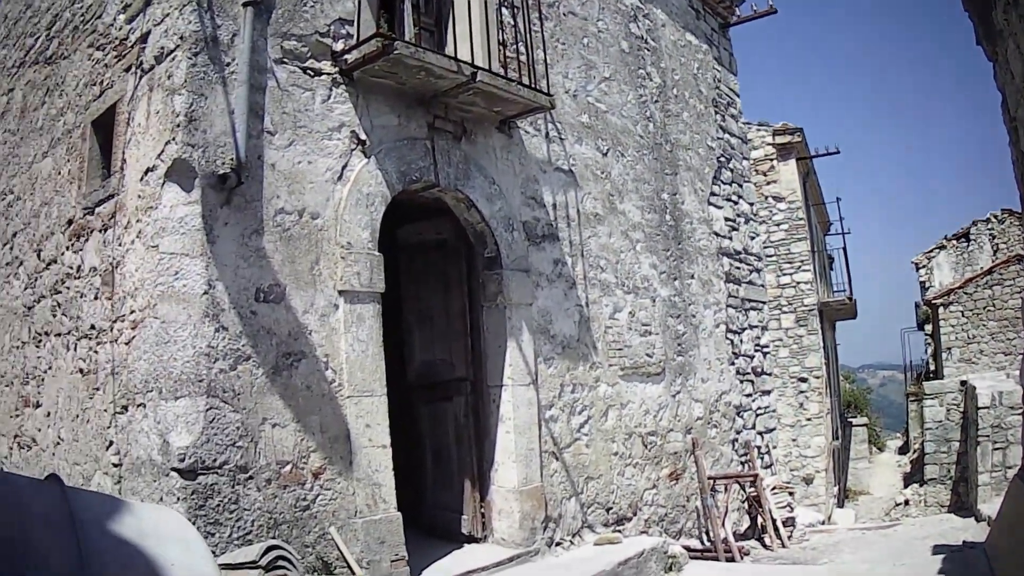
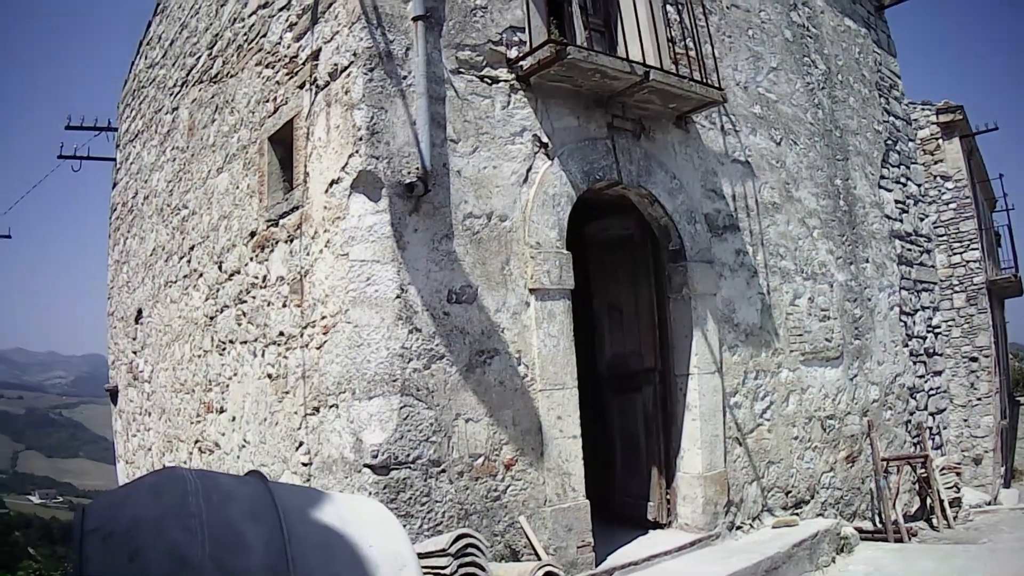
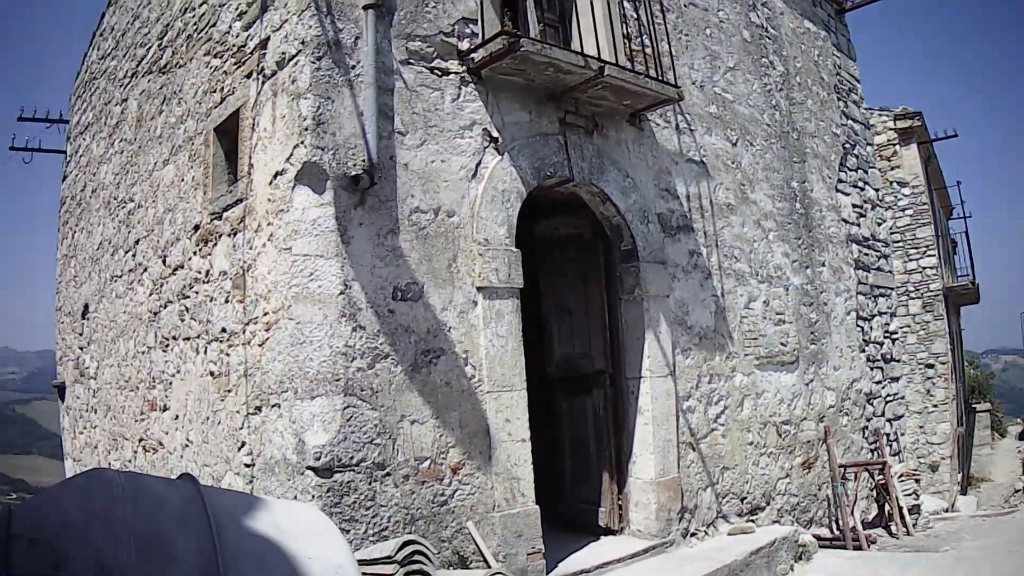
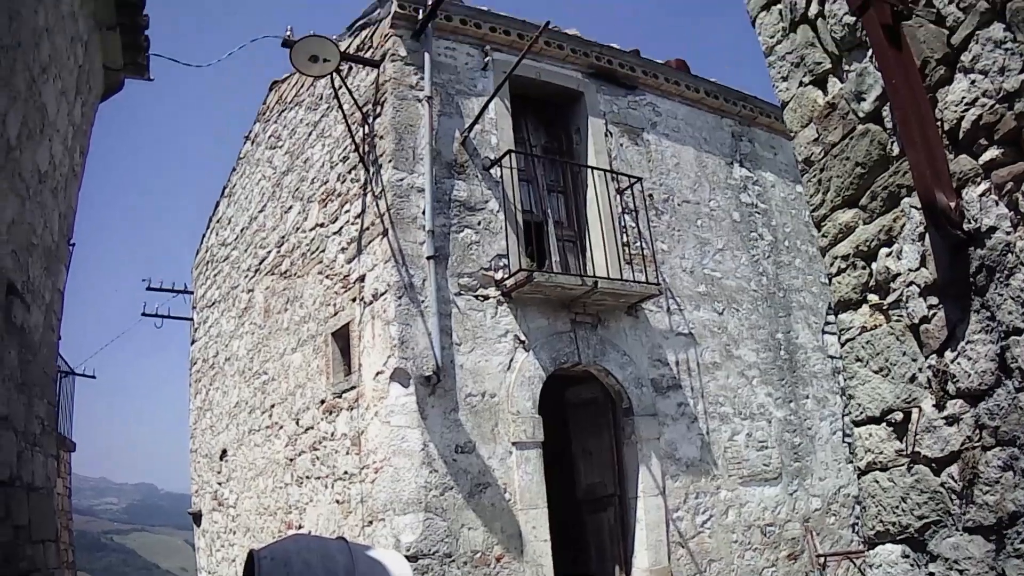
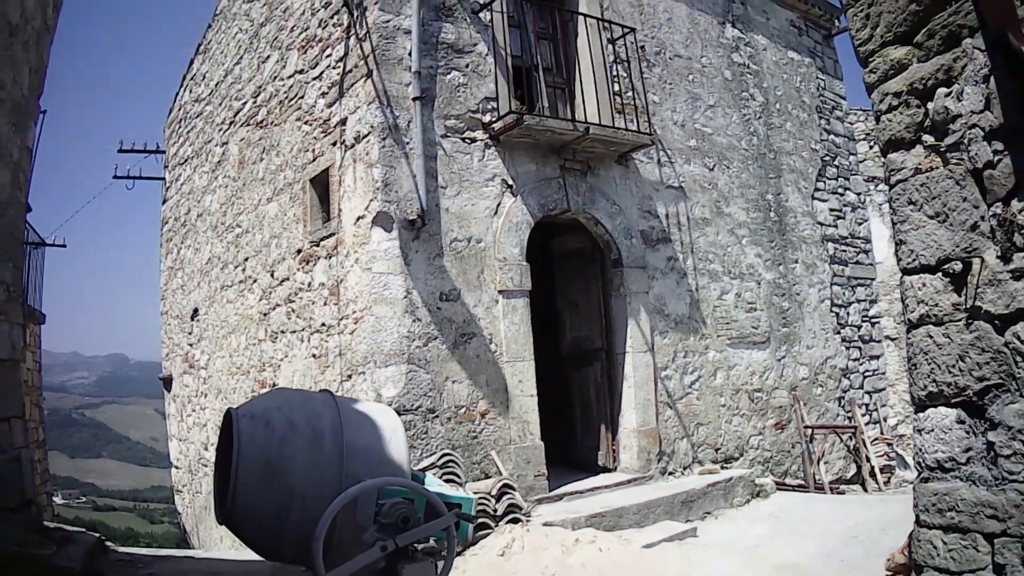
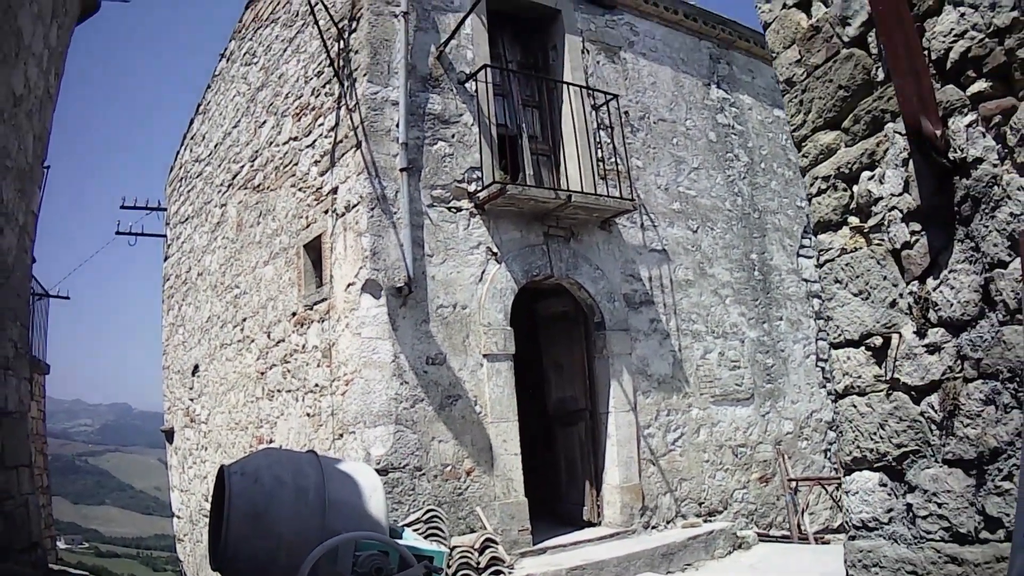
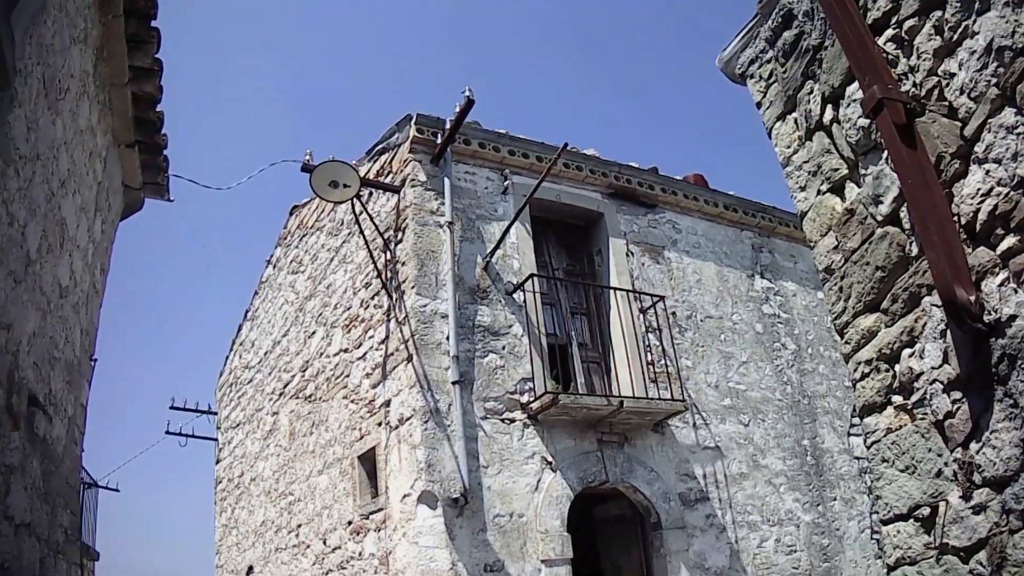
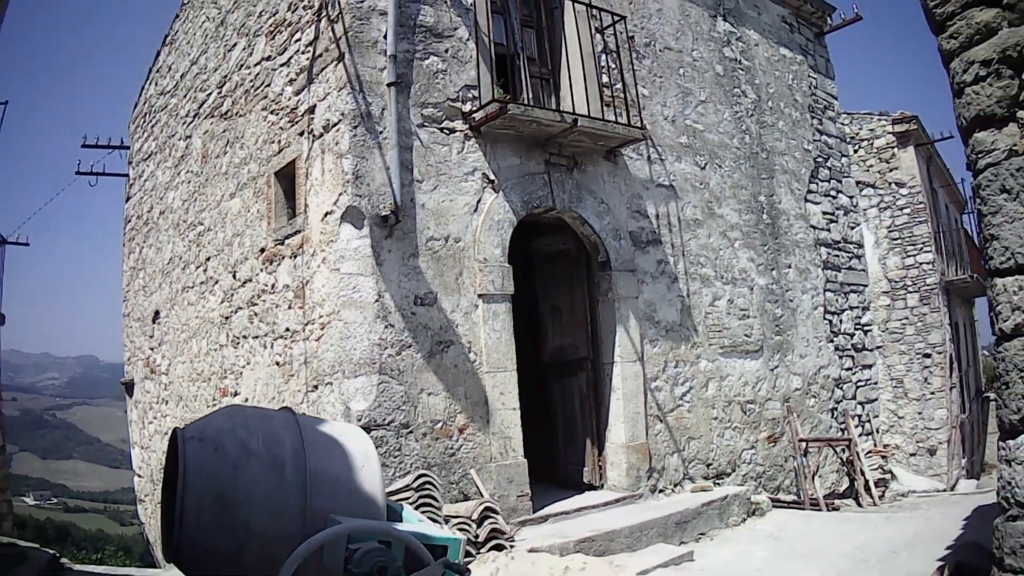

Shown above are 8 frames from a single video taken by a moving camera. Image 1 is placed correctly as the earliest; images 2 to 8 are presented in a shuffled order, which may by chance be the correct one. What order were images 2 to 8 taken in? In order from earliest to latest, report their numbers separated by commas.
3, 2, 8, 5, 6, 4, 7
